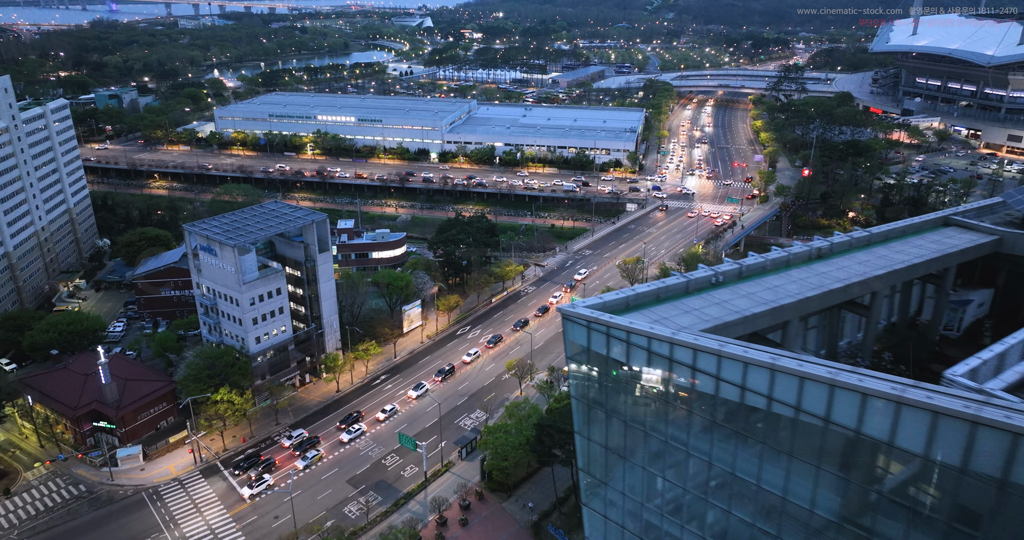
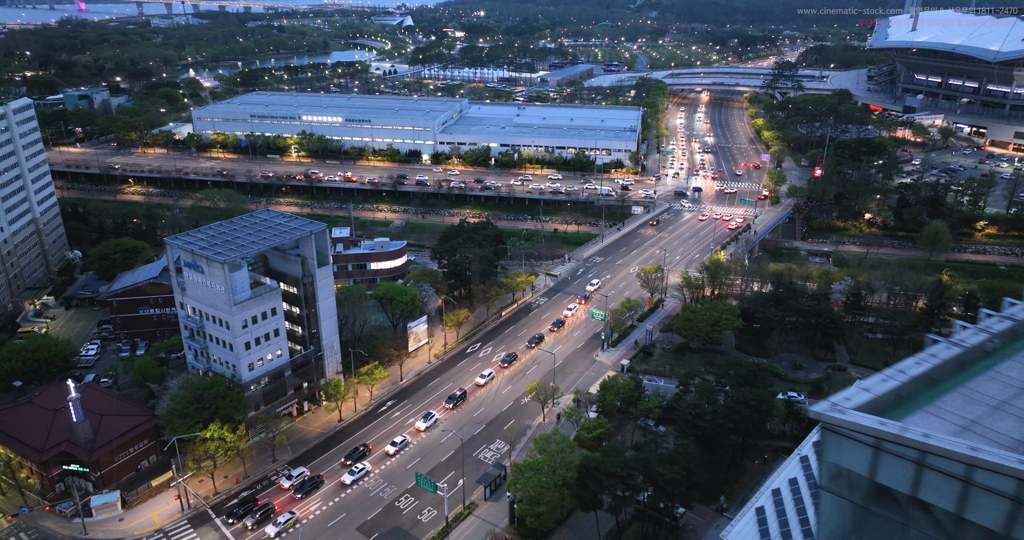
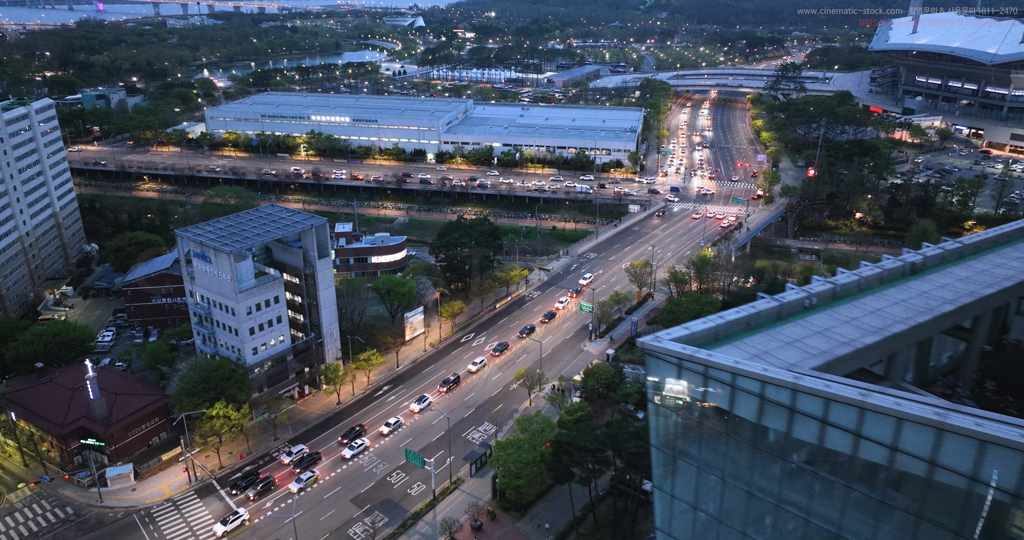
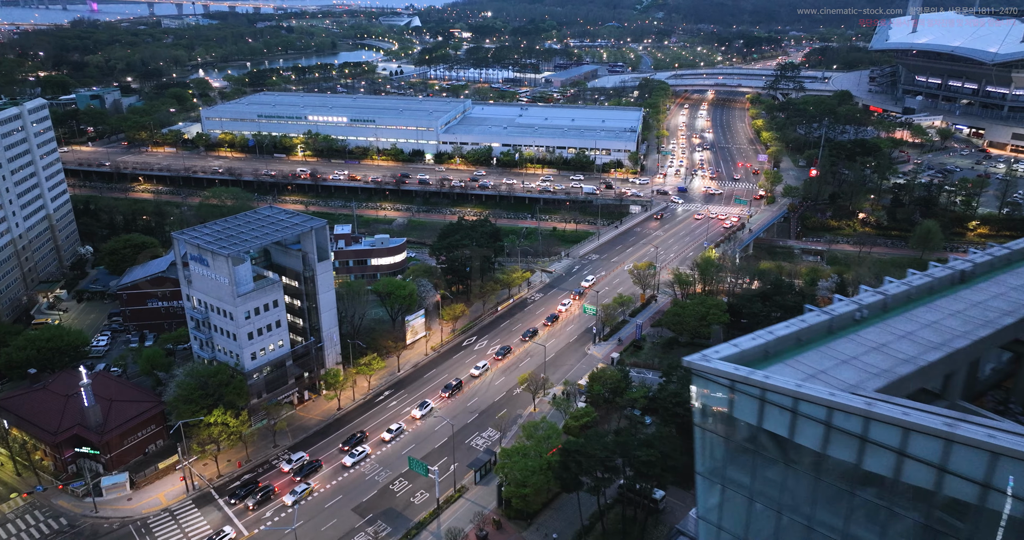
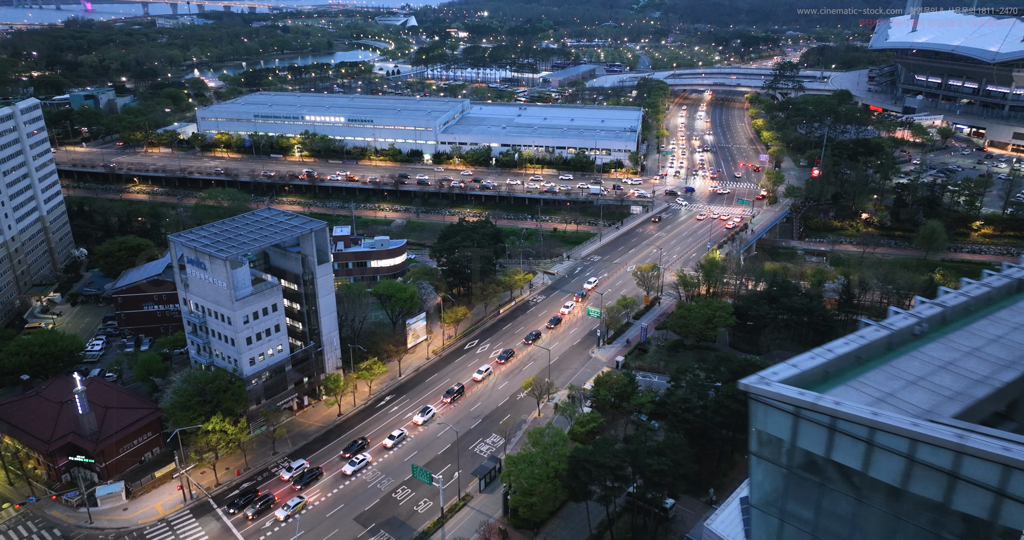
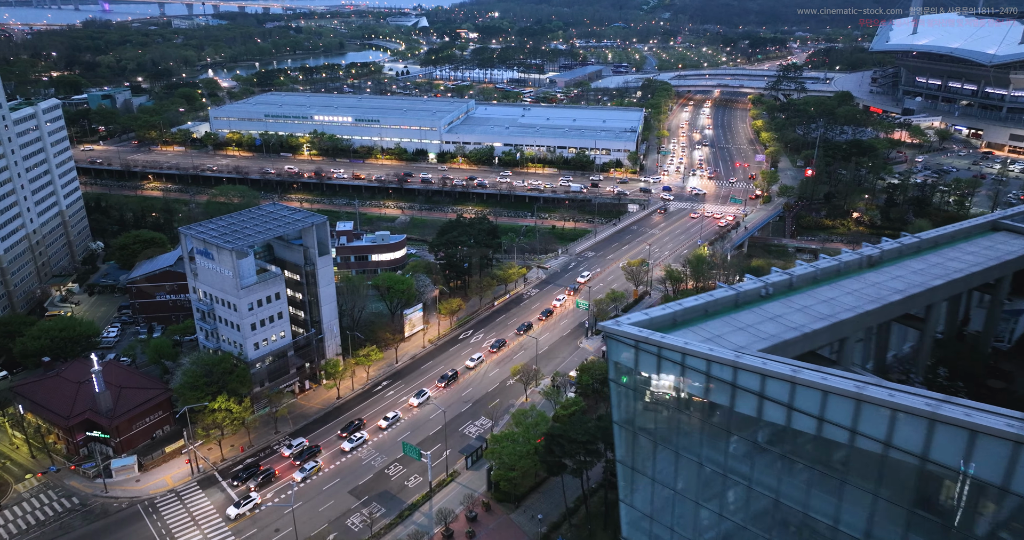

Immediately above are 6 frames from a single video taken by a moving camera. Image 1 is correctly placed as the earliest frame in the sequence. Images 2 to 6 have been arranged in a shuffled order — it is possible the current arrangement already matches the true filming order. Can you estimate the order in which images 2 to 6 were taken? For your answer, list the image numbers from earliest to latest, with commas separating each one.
6, 3, 4, 5, 2
